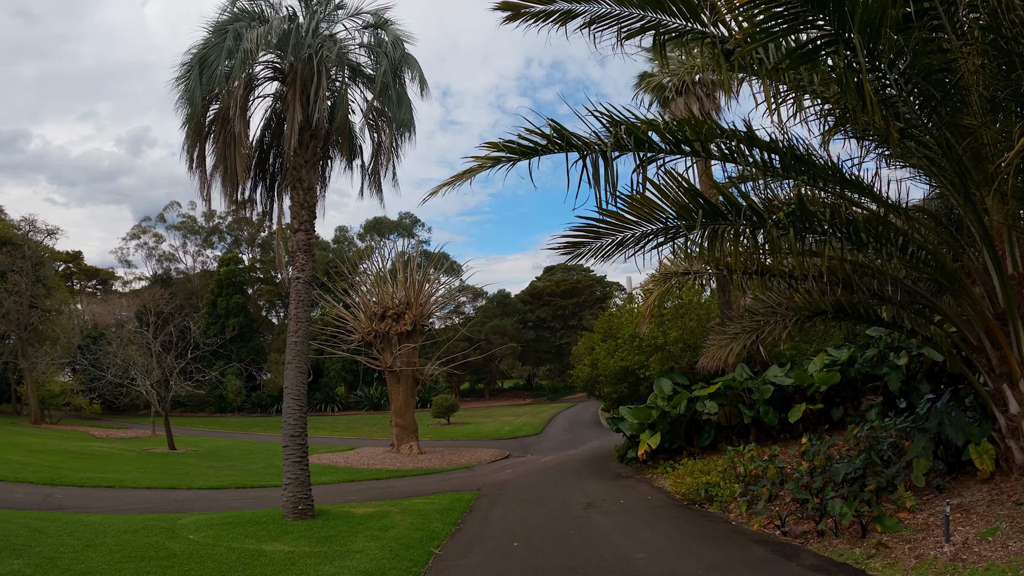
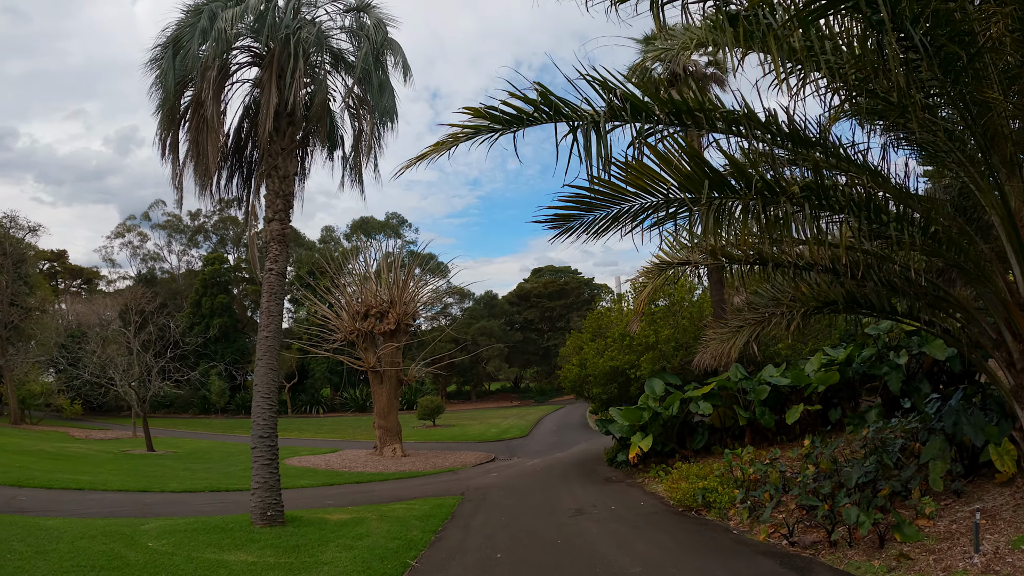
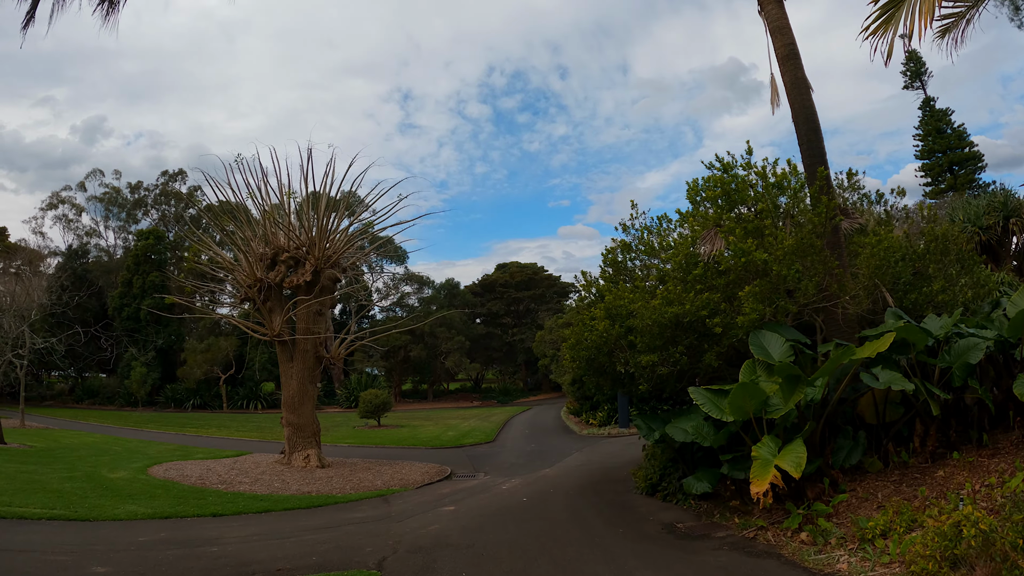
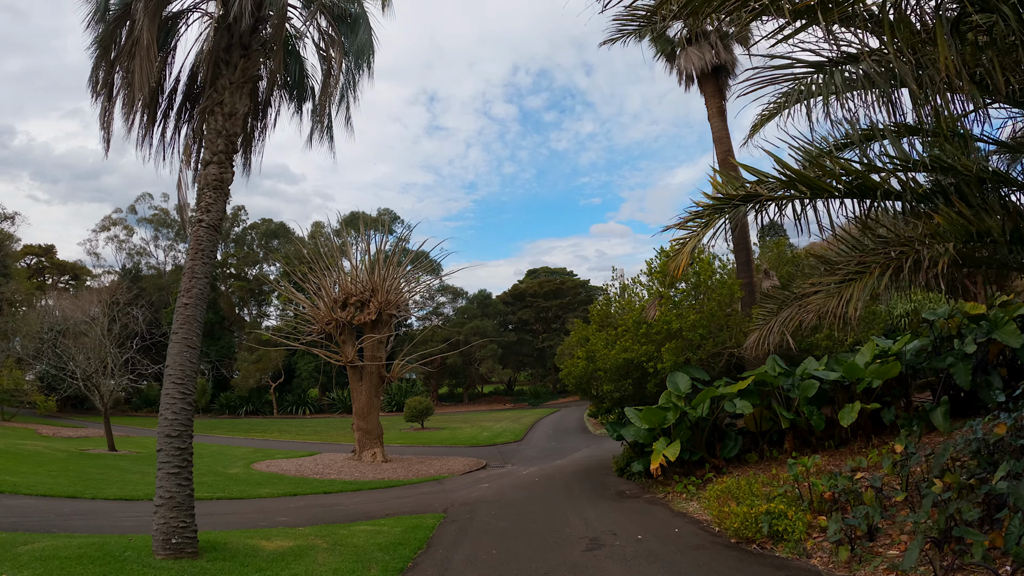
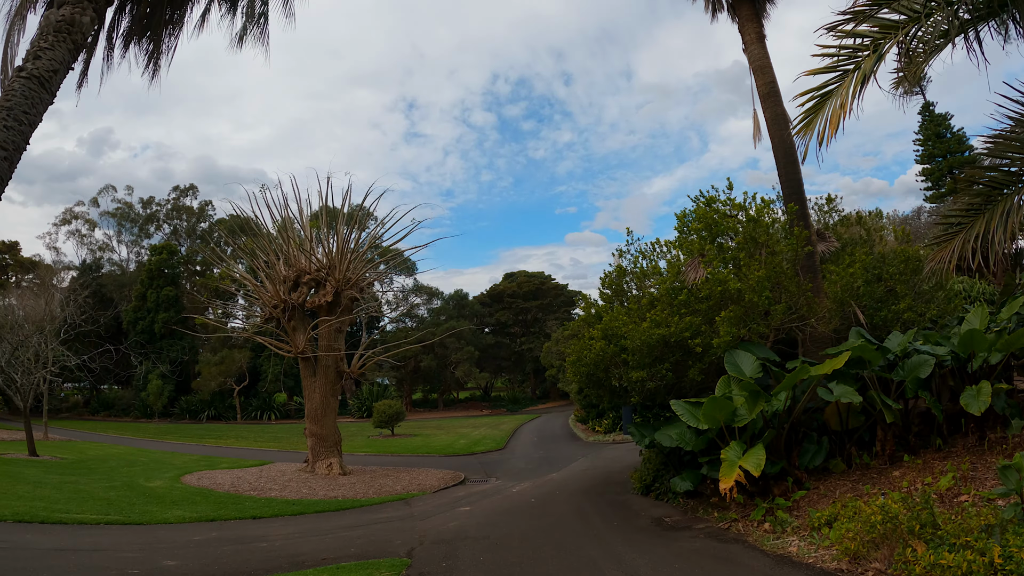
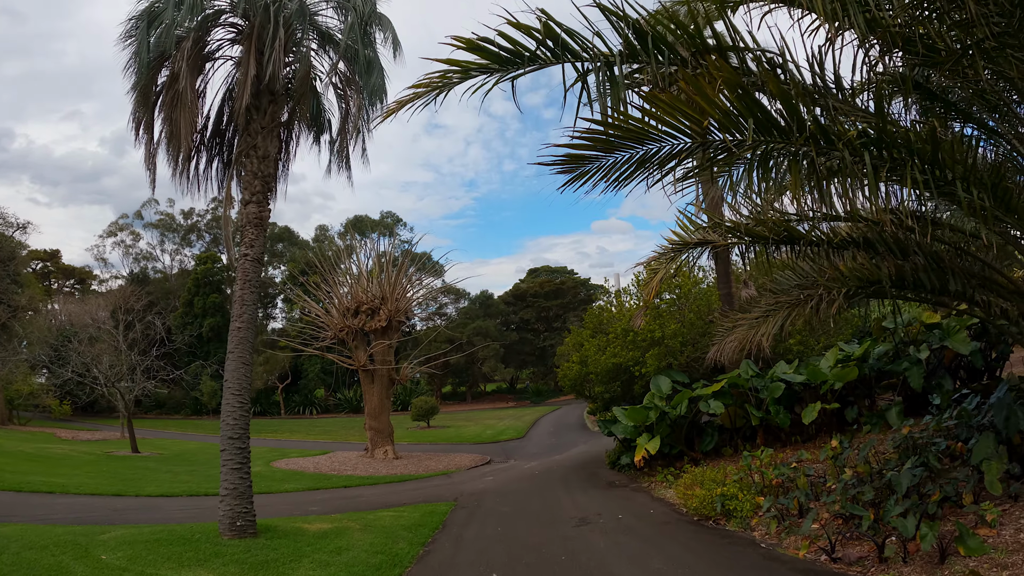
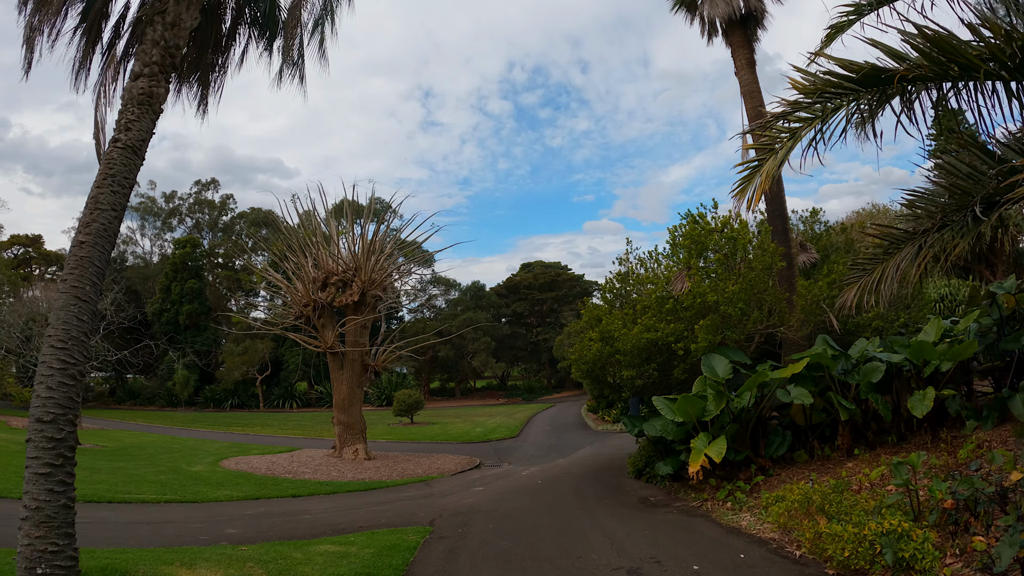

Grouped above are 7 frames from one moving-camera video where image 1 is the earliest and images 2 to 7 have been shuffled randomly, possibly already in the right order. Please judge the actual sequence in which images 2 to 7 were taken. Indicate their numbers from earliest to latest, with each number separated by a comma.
2, 6, 4, 7, 5, 3
